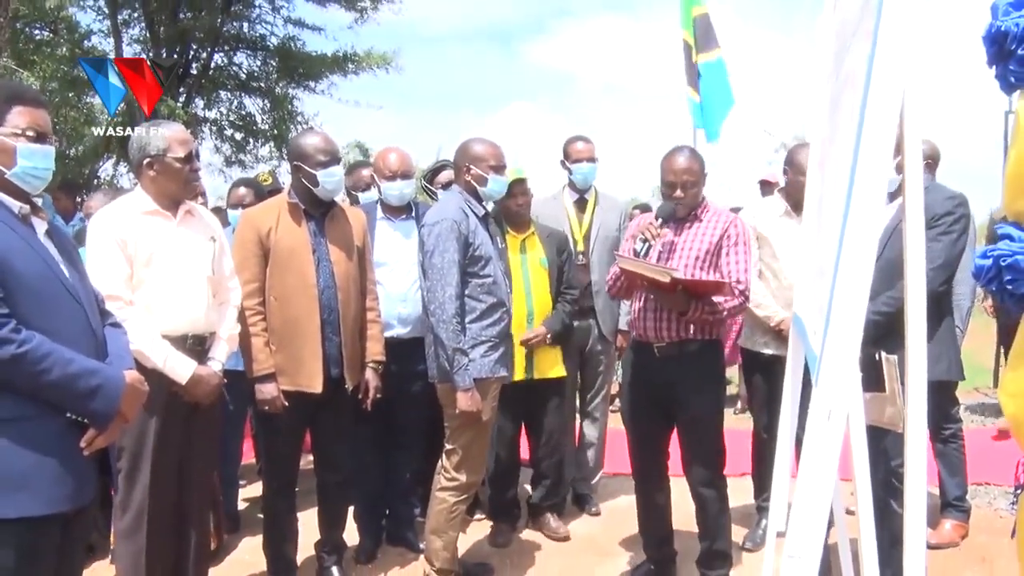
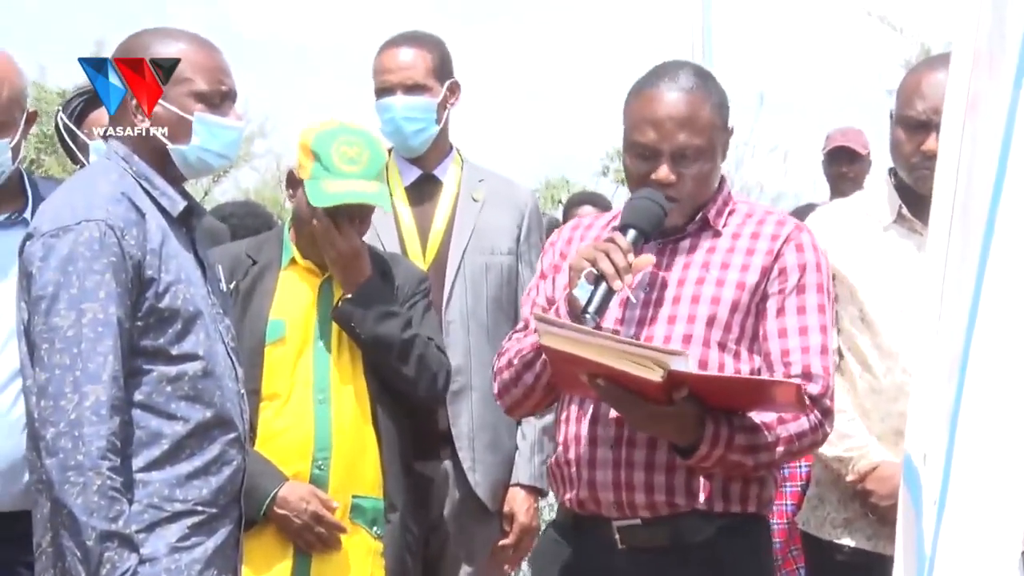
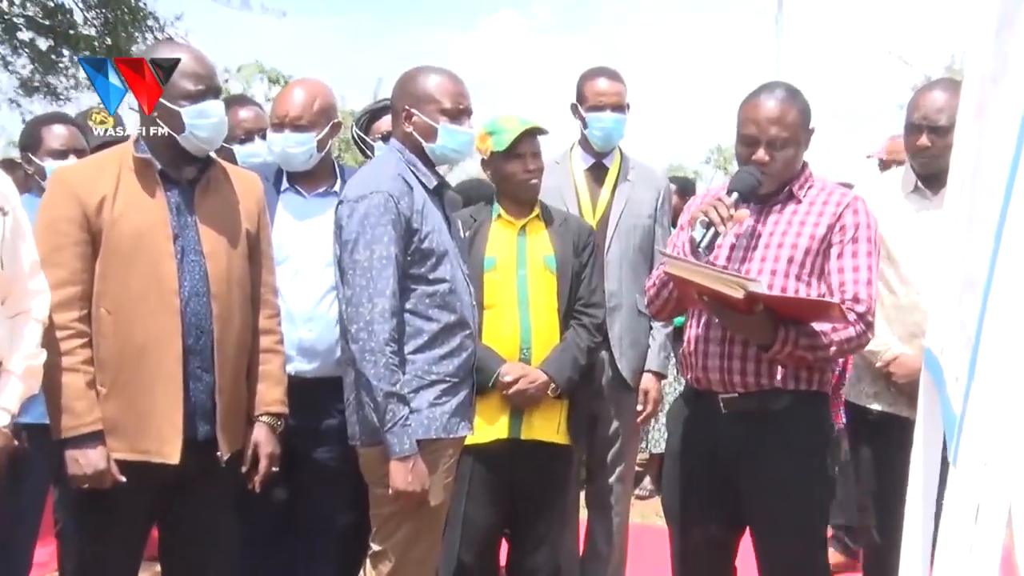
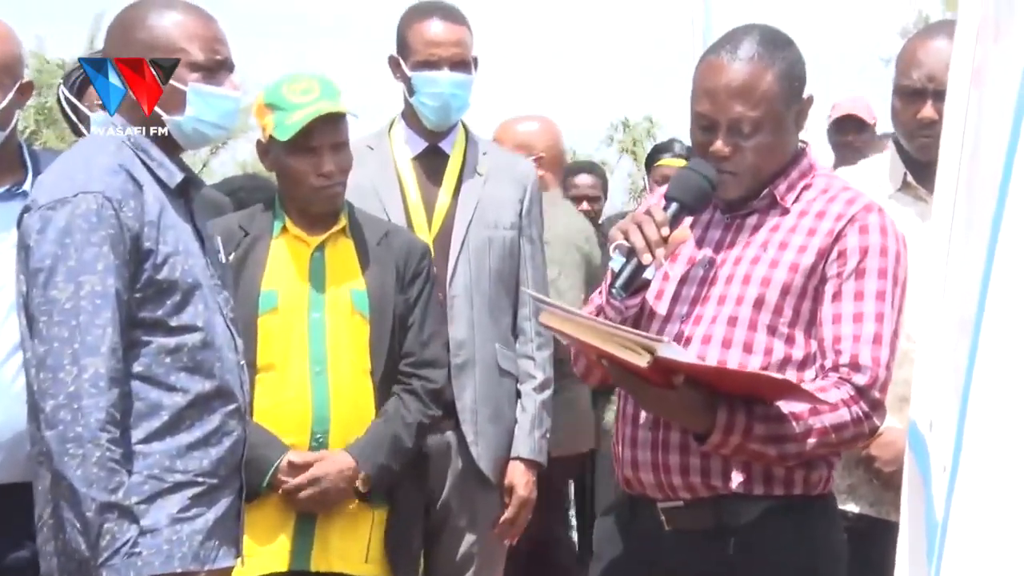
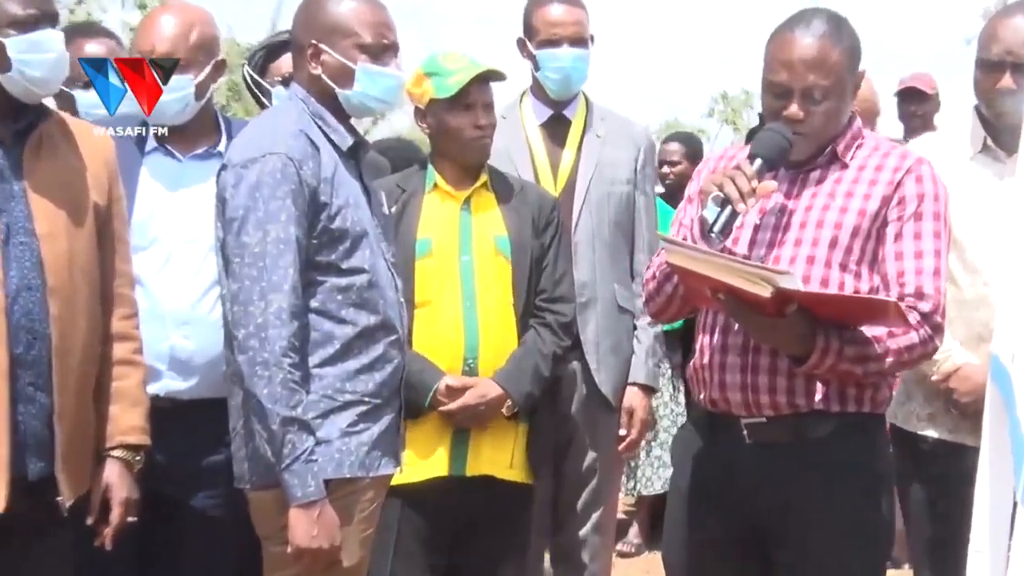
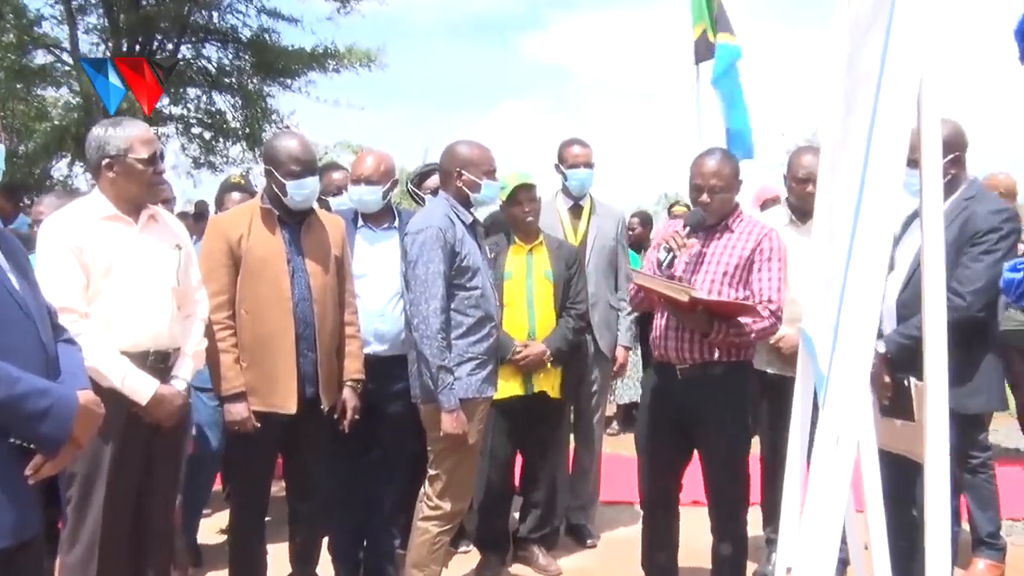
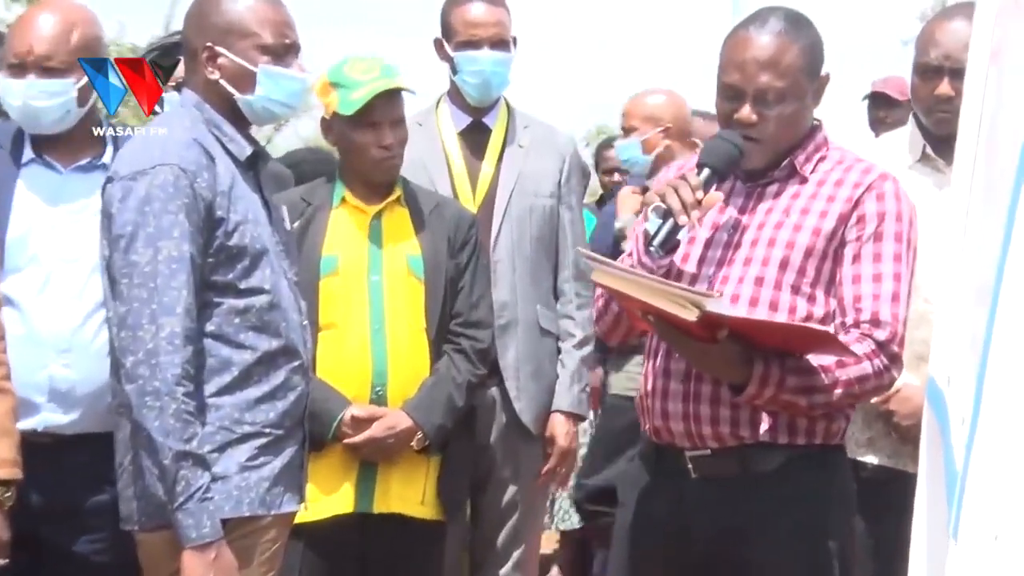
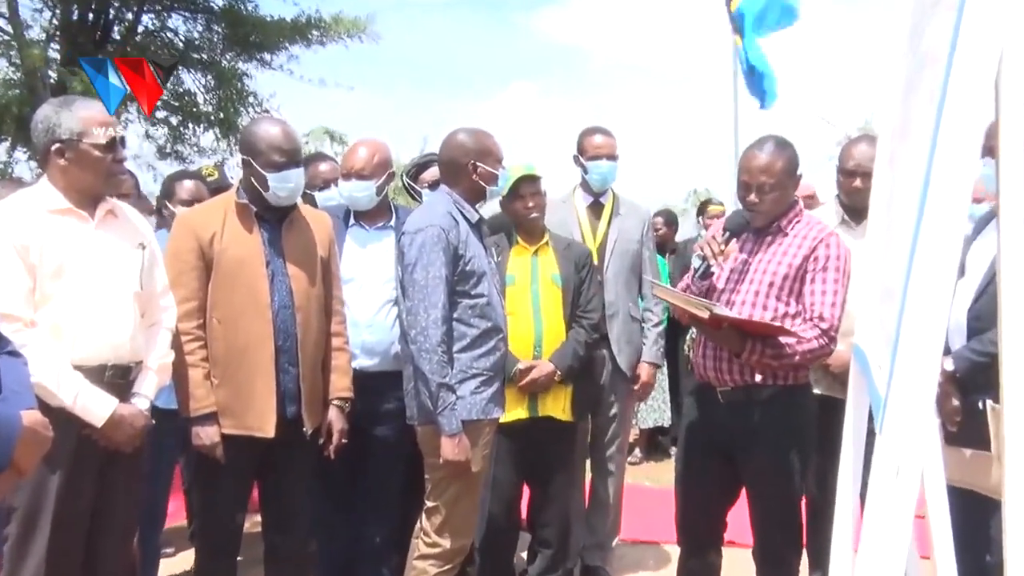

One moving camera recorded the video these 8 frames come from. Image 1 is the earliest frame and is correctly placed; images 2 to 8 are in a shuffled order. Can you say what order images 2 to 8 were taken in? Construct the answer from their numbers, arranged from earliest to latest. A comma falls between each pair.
6, 8, 3, 5, 7, 4, 2
